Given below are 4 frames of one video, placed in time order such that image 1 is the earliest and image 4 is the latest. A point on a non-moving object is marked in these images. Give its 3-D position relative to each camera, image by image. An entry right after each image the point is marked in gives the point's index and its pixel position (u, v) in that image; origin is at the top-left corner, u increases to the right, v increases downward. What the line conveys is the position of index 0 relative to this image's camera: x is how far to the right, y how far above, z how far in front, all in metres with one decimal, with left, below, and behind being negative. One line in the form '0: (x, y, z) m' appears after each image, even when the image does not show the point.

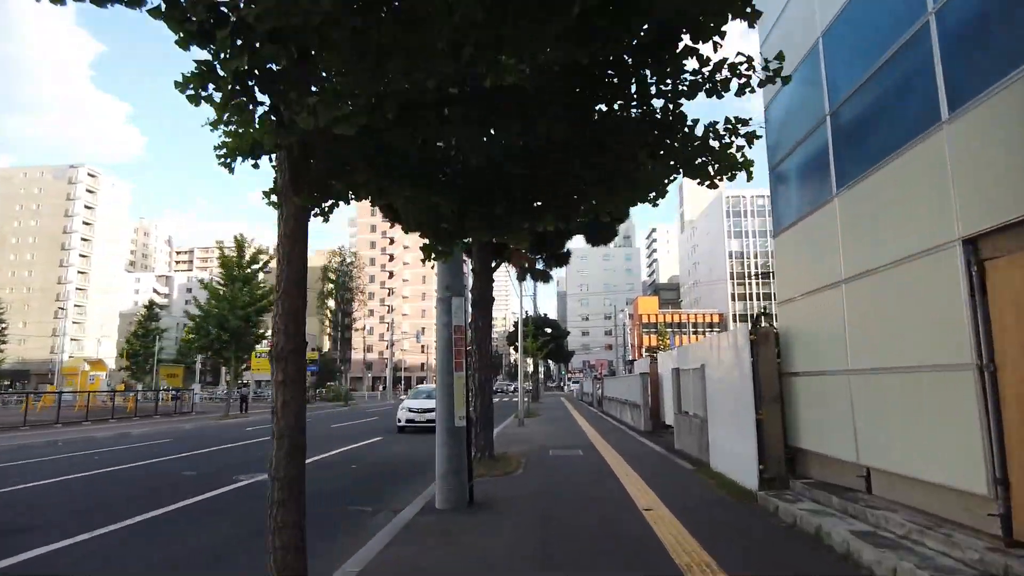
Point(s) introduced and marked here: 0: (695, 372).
0: (+2.9, -1.3, +9.7) m
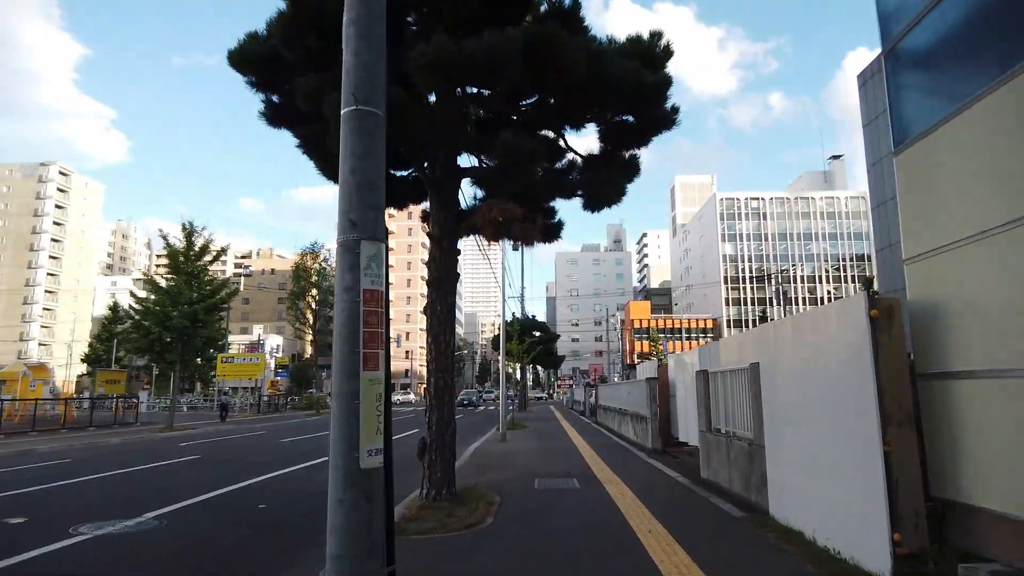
0: (+2.5, -1.0, +6.9) m
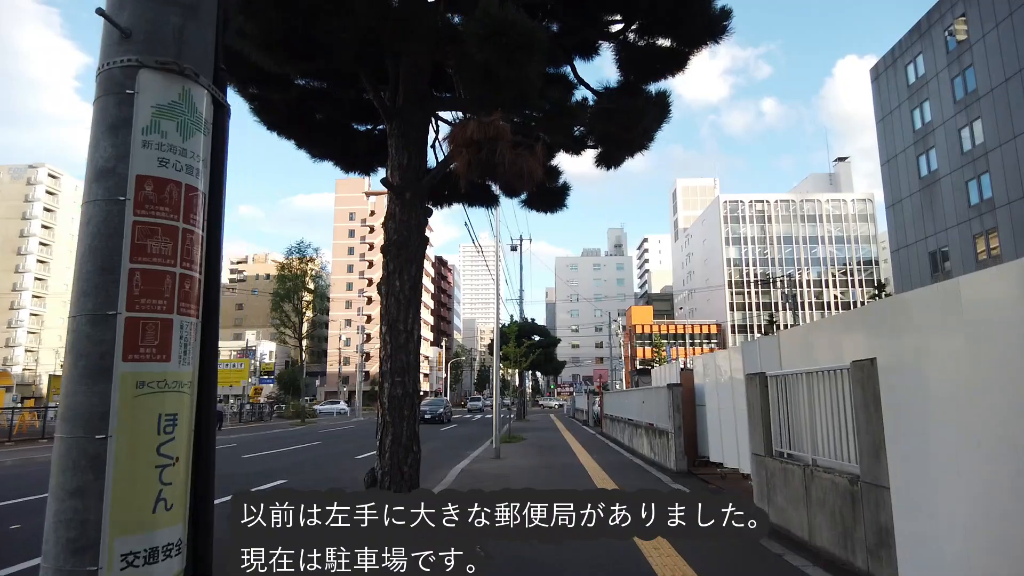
0: (+2.4, -0.7, +4.7) m
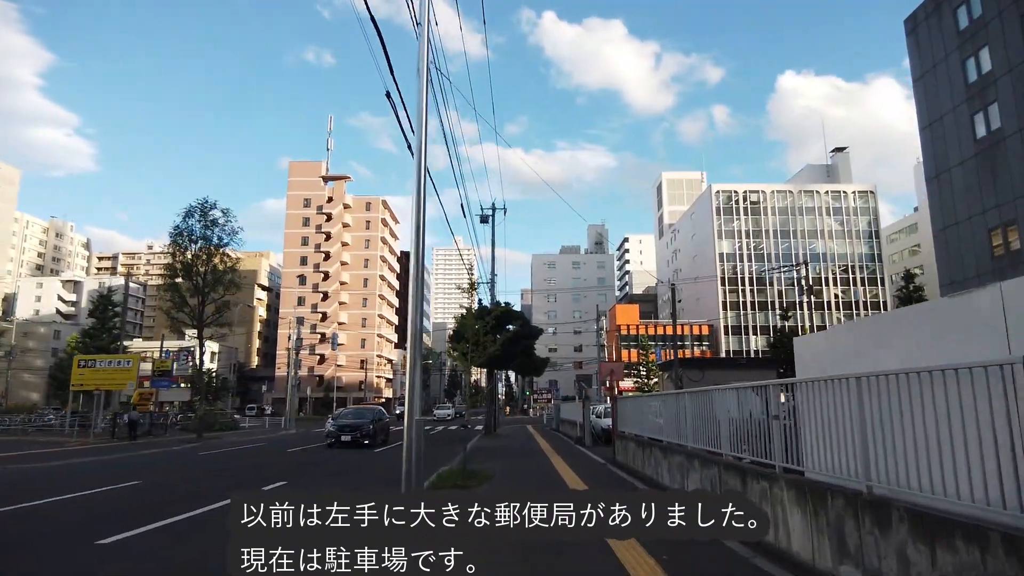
0: (+2.3, +0.7, -3.2) m
